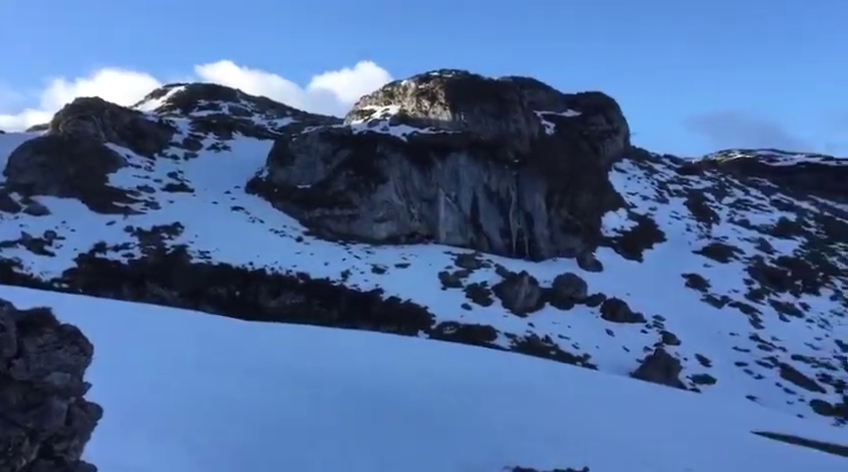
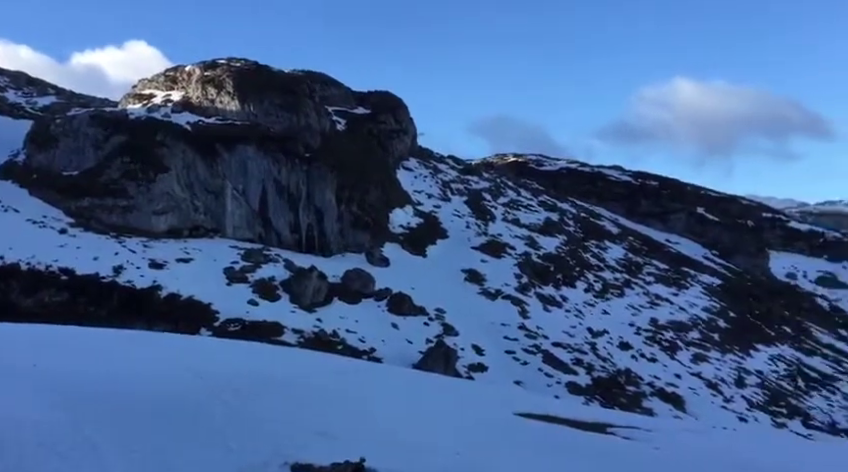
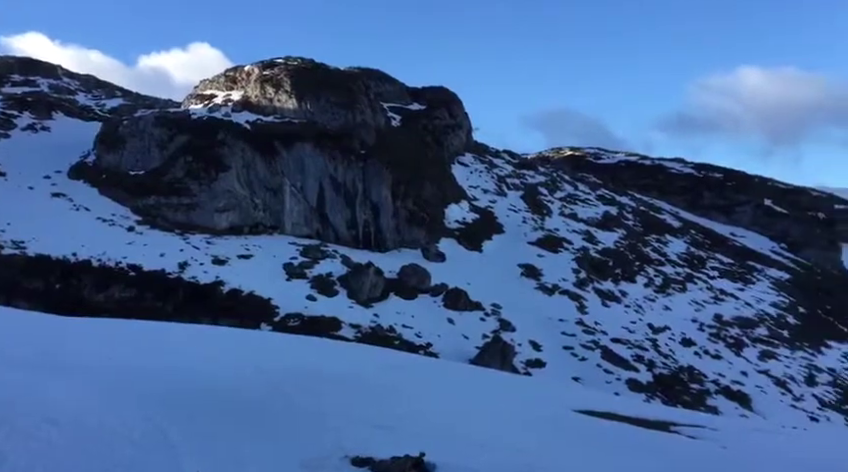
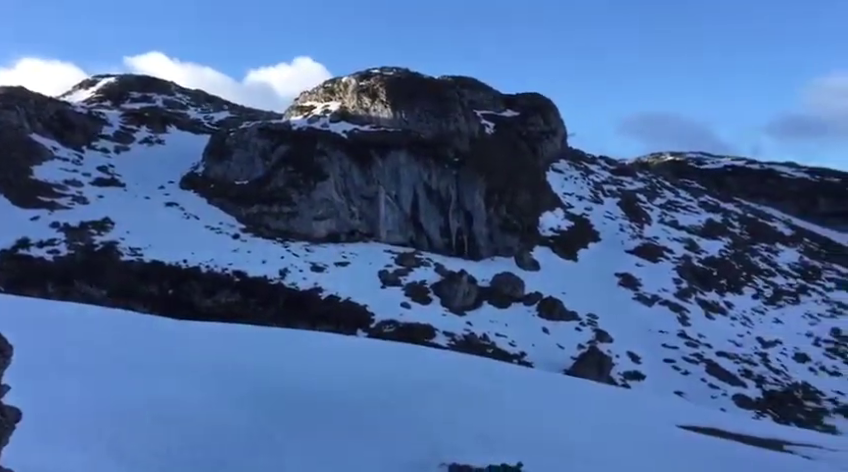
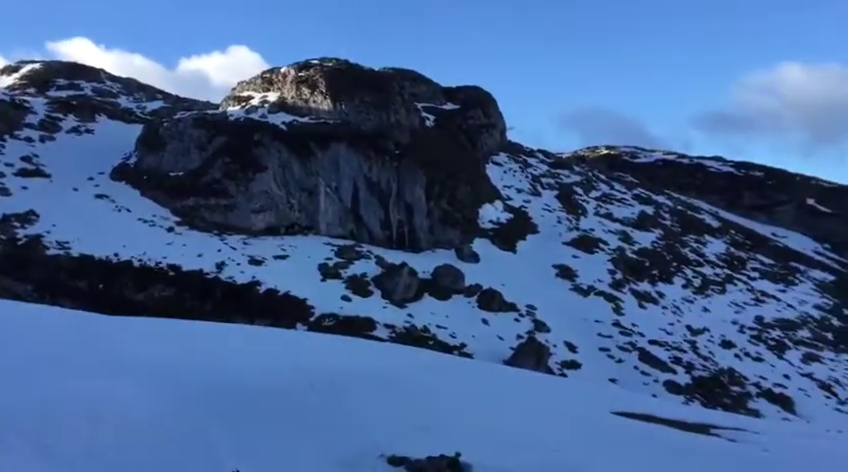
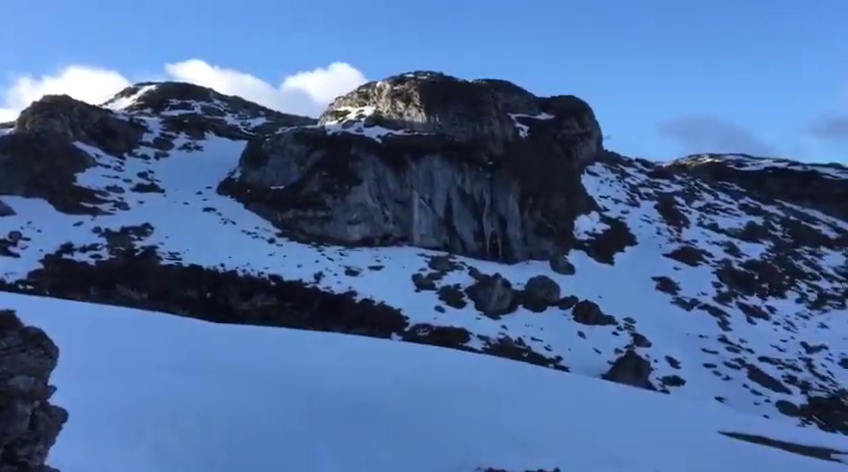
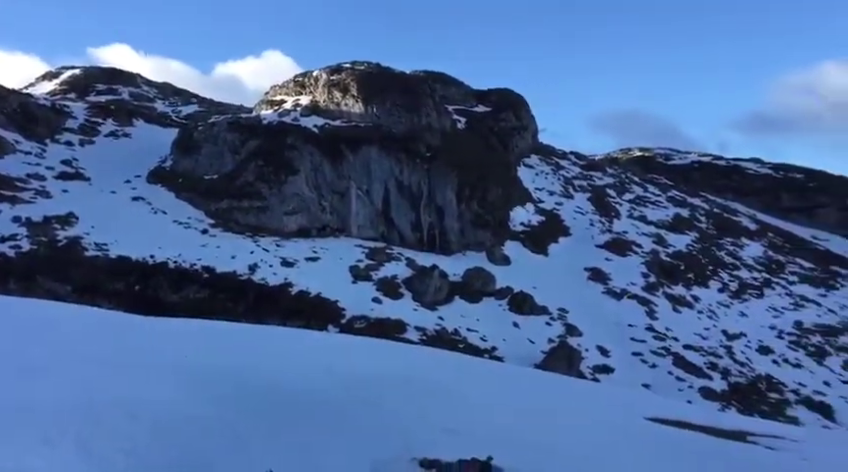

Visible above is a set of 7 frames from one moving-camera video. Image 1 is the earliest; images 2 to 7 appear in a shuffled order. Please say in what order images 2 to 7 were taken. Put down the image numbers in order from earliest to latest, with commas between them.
6, 4, 7, 5, 3, 2
